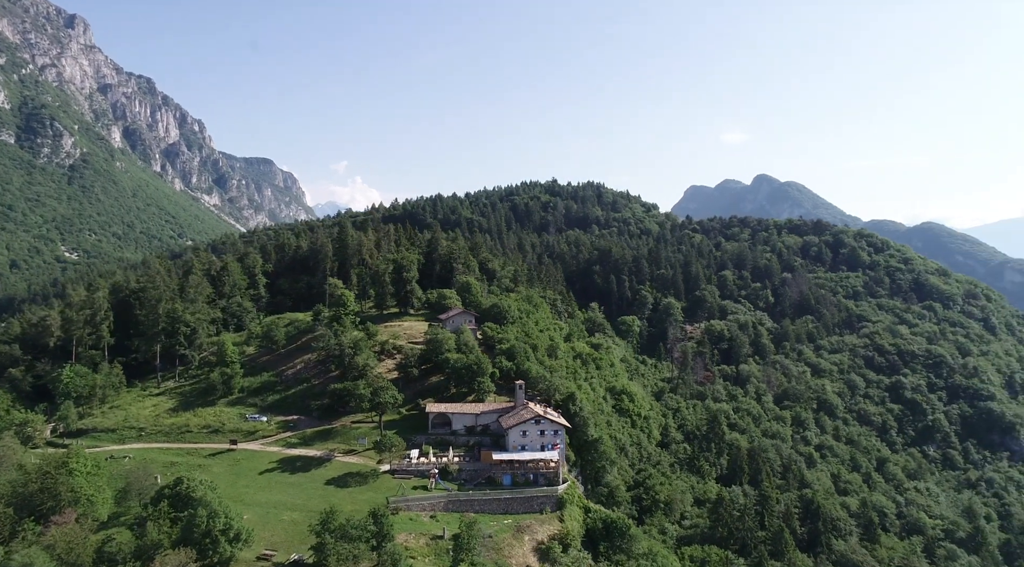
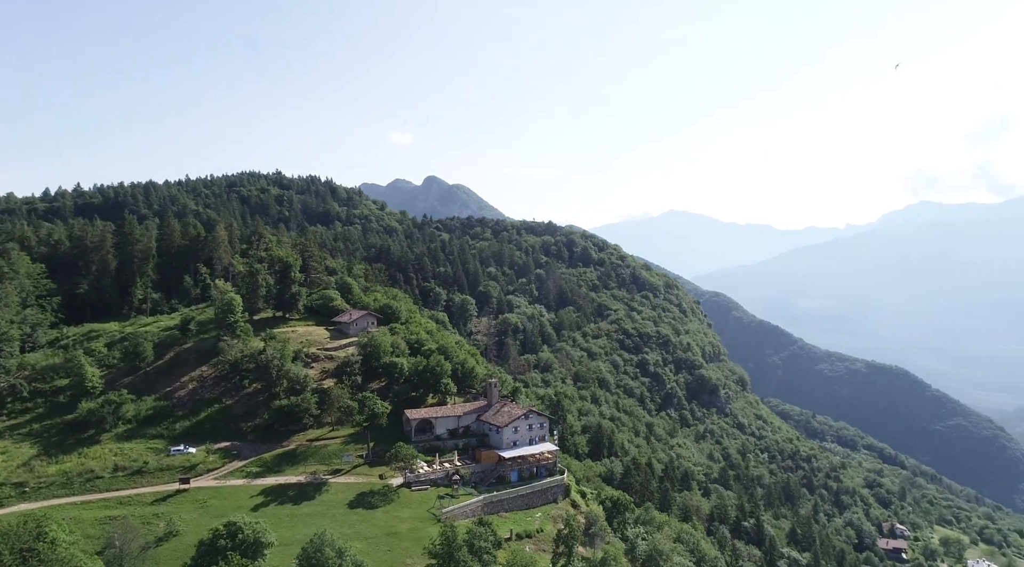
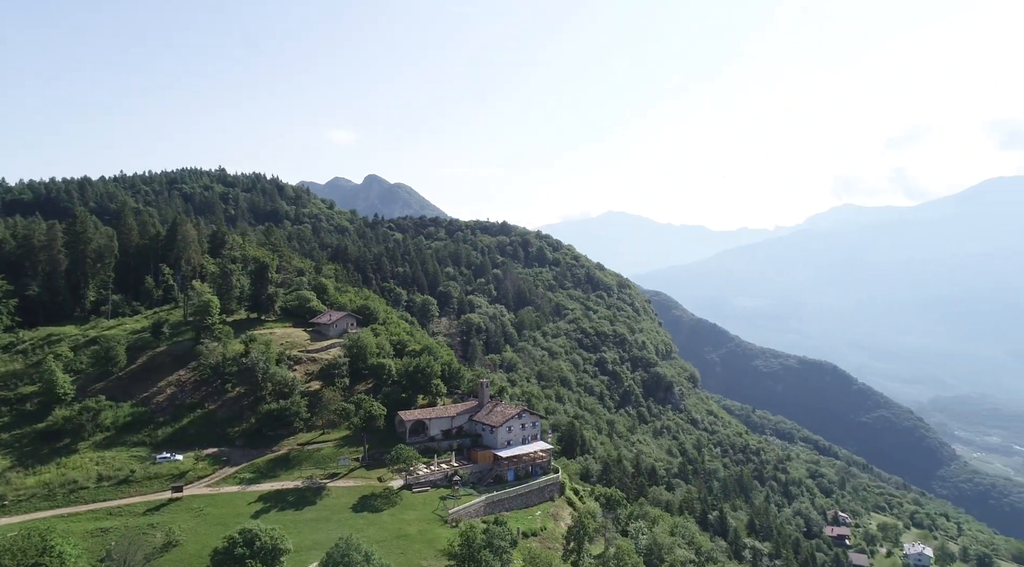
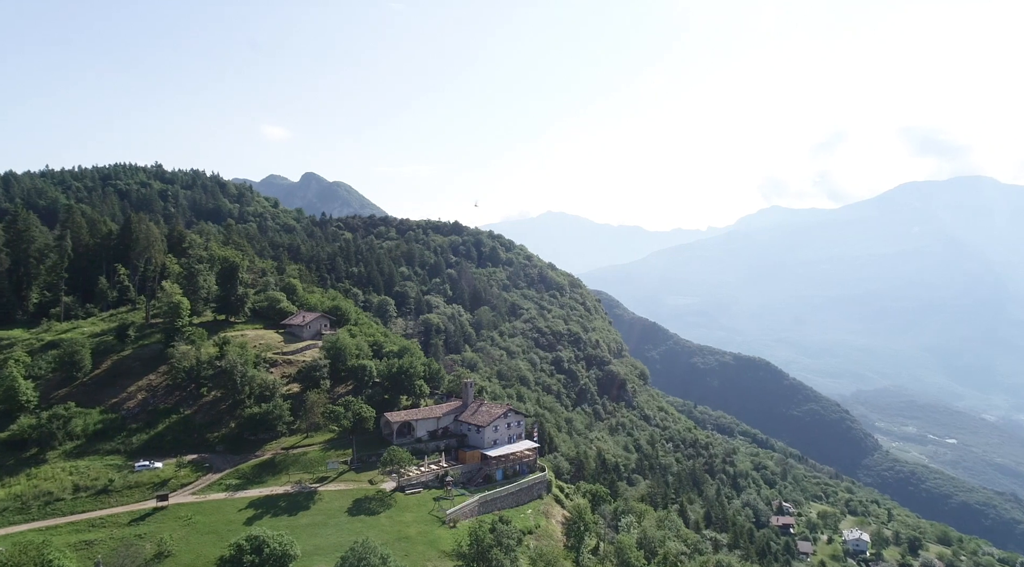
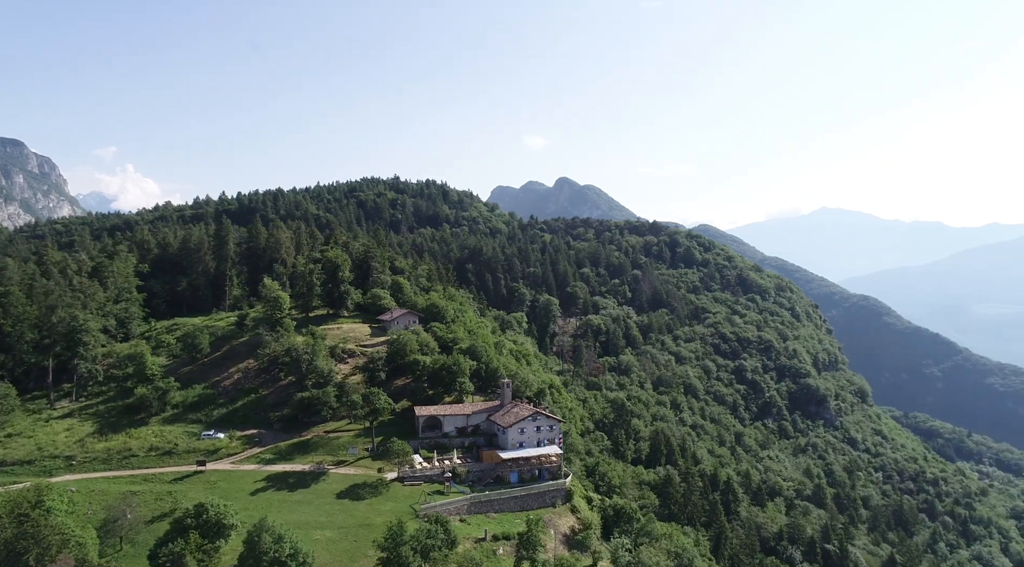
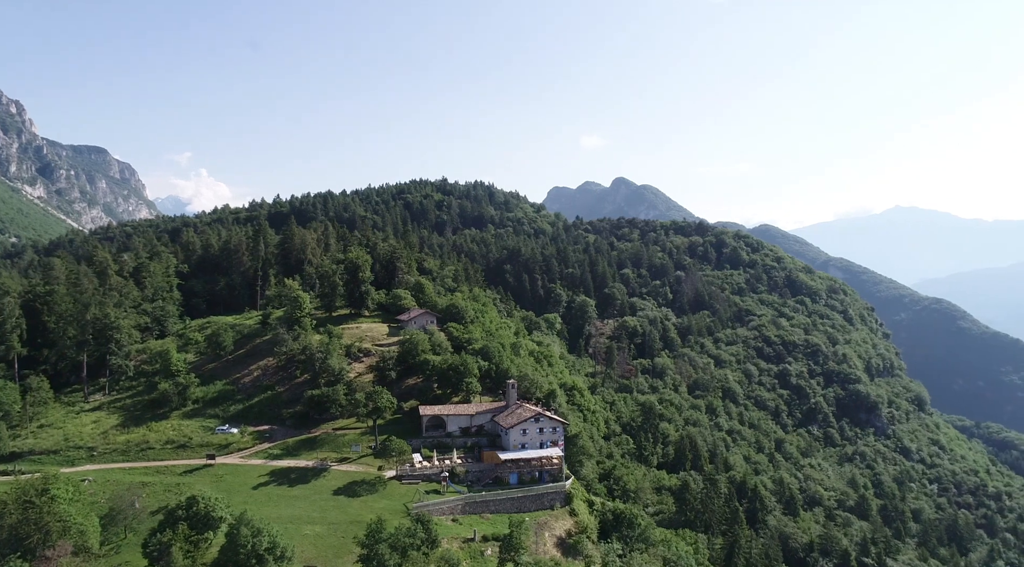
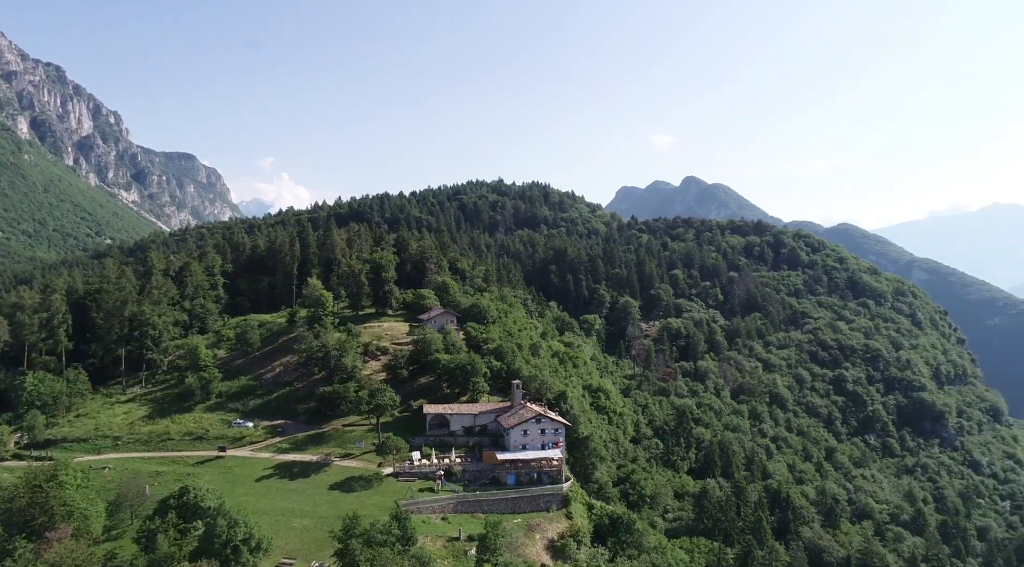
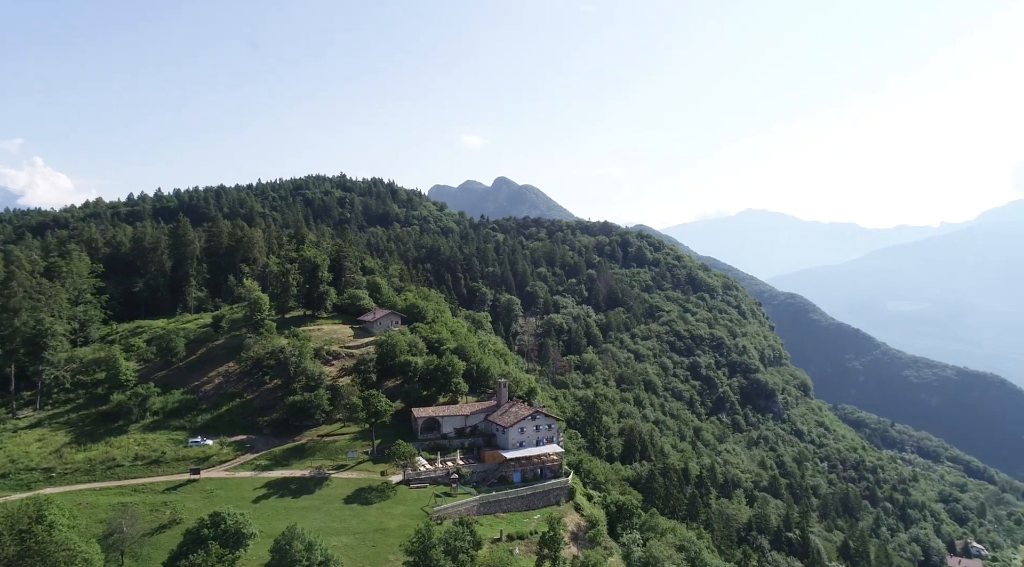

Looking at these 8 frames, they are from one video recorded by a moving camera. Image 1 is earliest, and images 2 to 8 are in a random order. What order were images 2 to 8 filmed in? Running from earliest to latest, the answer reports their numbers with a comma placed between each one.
7, 6, 5, 8, 2, 3, 4
